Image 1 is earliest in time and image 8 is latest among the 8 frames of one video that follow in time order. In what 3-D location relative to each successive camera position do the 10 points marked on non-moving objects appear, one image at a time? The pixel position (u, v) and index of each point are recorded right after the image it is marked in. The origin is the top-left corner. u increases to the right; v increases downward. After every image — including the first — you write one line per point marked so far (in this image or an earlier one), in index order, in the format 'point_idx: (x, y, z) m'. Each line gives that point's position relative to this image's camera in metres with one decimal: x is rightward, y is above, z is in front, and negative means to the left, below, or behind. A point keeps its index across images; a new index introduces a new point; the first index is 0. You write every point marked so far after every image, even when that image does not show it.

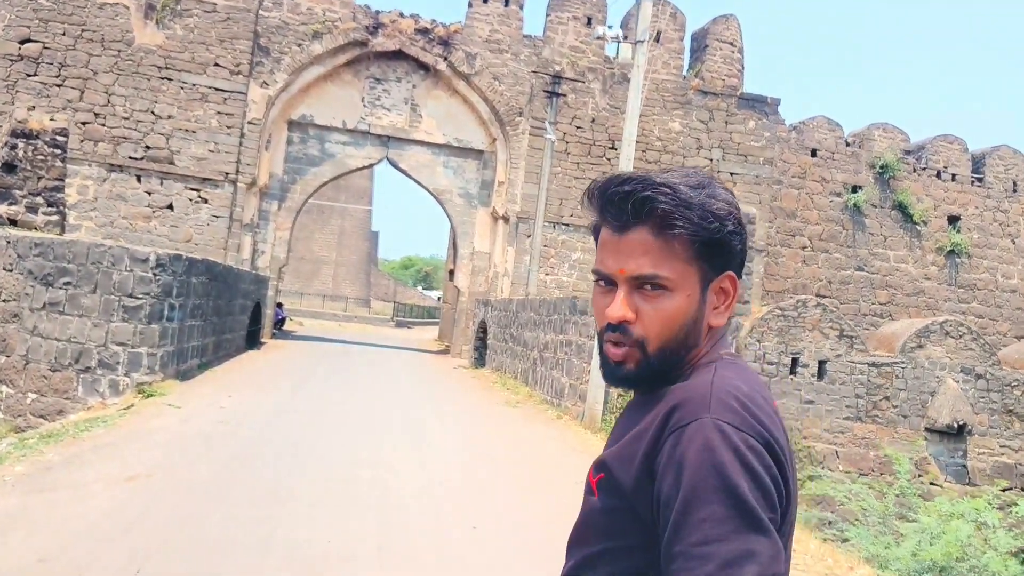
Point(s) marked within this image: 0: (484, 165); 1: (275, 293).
0: (-0.5, +2.4, +16.3) m
1: (-4.4, -0.1, +15.6) m
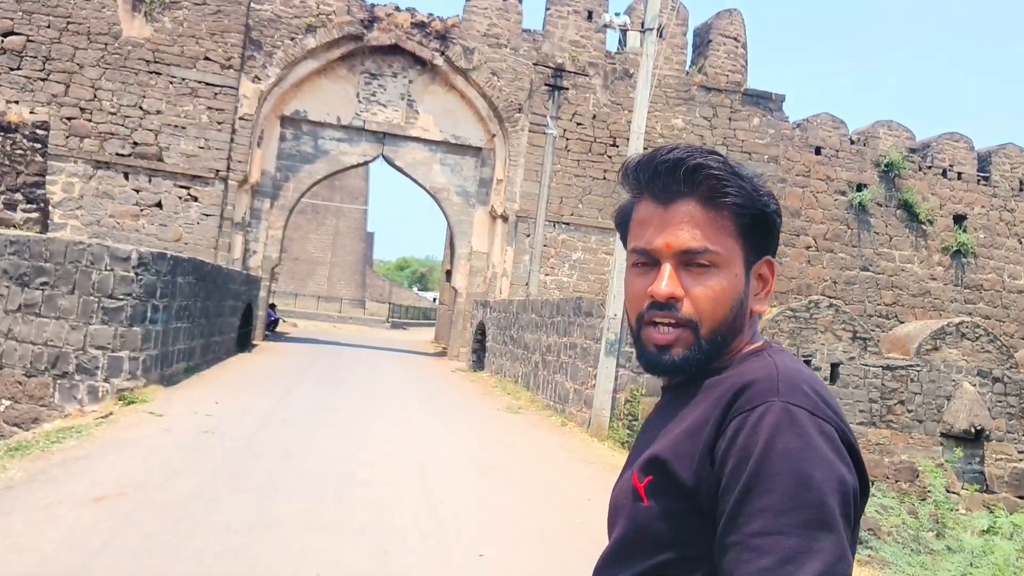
0: (-0.6, +2.4, +15.9) m
1: (-4.4, -0.1, +15.2) m
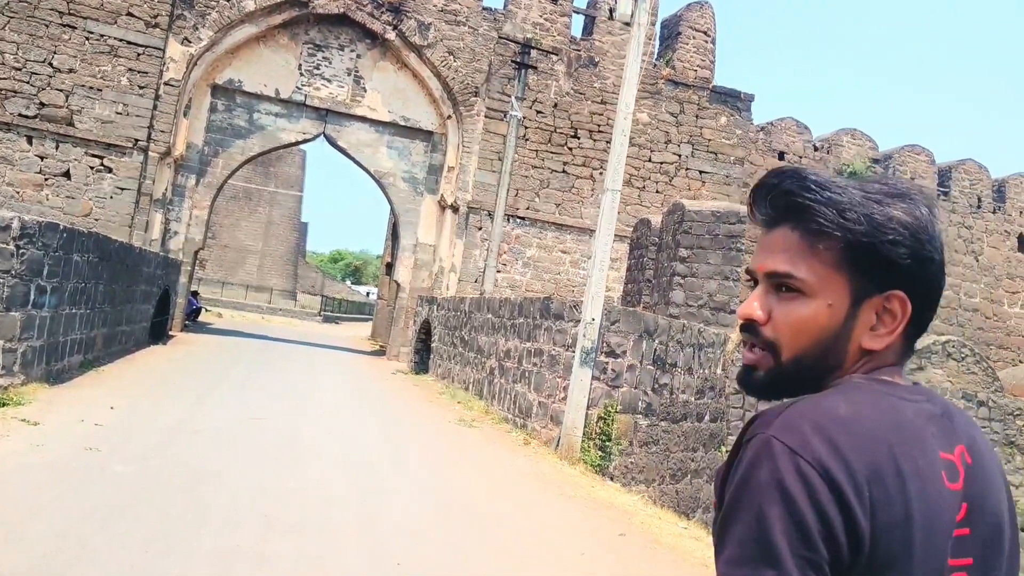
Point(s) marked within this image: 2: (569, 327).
0: (-1.4, +2.4, +14.7) m
1: (-5.2, +0.1, +13.7) m
2: (+0.5, -0.3, +7.3) m
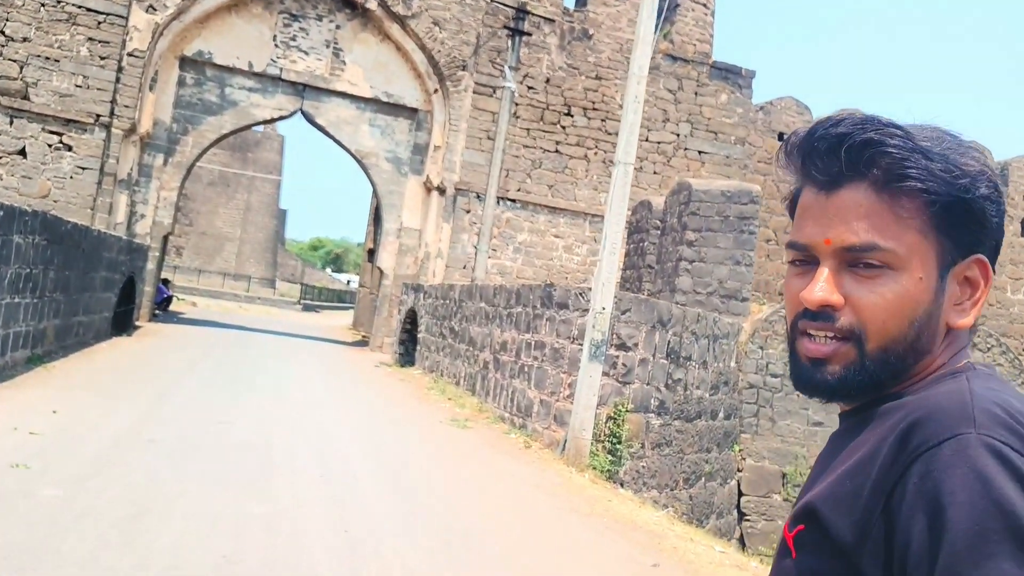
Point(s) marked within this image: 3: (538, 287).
0: (-1.5, +2.6, +13.9) m
1: (-5.4, +0.3, +12.8) m
2: (+0.5, -0.2, +6.5) m
3: (+0.2, 0.0, +7.1) m
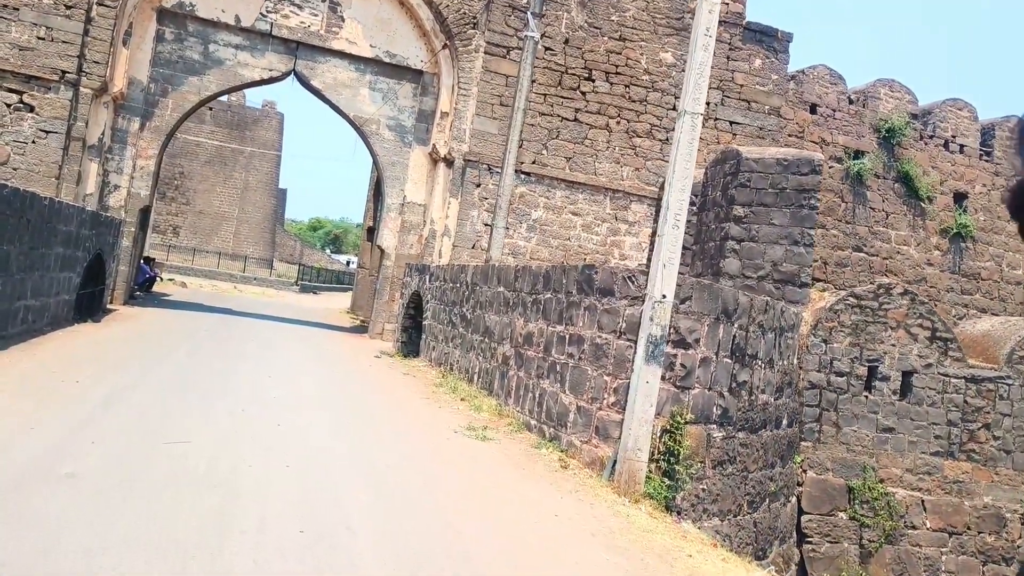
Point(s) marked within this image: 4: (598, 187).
0: (-1.3, +2.9, +12.6) m
1: (-5.2, +0.6, +11.5) m
2: (+0.7, -0.1, +5.3) m
3: (+0.4, +0.1, +5.9) m
4: (+1.3, +1.5, +12.6) m
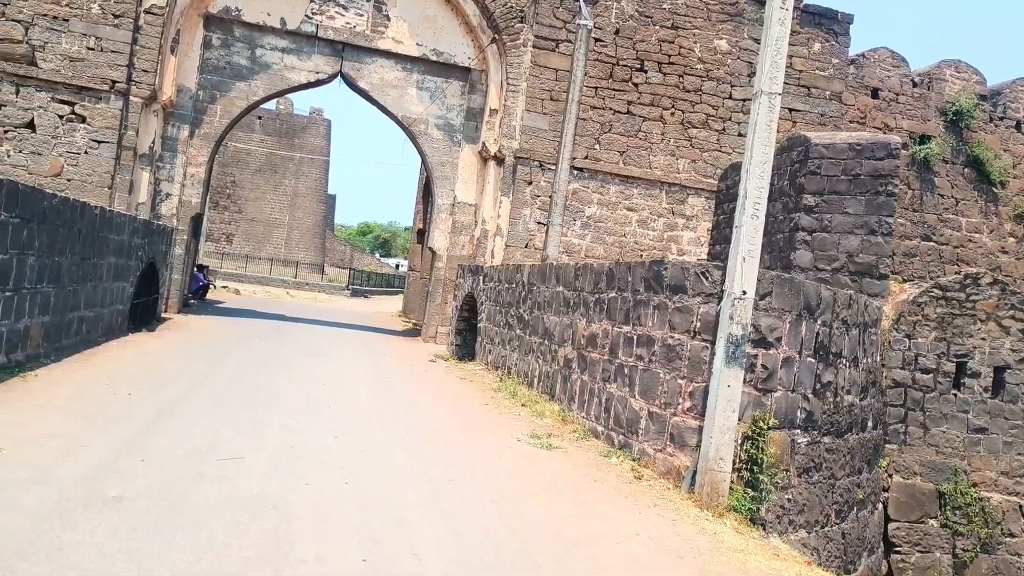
0: (-0.6, +2.9, +12.3) m
1: (-4.4, +0.5, +11.5) m
2: (+1.1, -0.1, +4.9) m
3: (+0.8, +0.1, +5.5) m
4: (+2.0, +1.5, +12.2) m
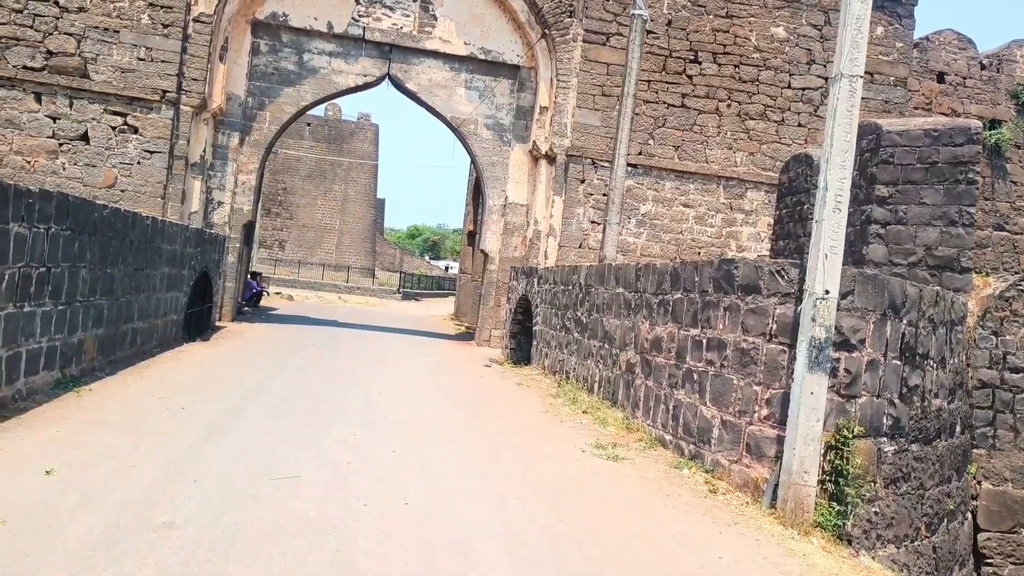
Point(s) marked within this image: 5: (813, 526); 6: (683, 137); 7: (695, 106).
0: (+0.1, +2.9, +12.1) m
1: (-3.7, +0.4, +11.5) m
2: (+1.4, -0.1, +4.6) m
3: (+1.2, +0.1, +5.2) m
4: (+2.7, +1.6, +11.8) m
5: (+1.4, -1.1, +4.1) m
6: (+2.4, +2.1, +11.7) m
7: (+2.5, +2.5, +11.8) m
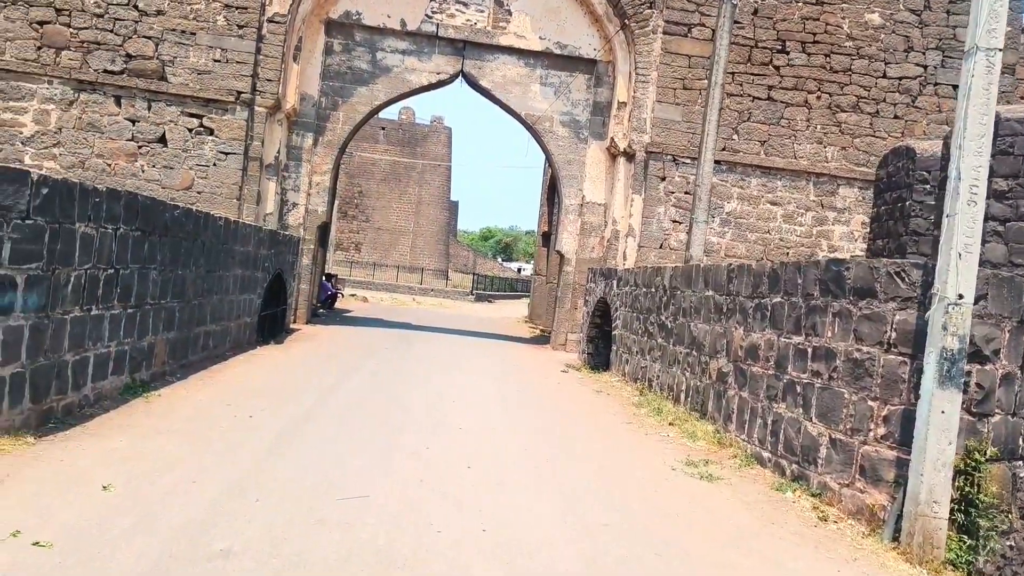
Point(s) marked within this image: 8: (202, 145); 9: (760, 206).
0: (+1.2, +2.8, +11.7) m
1: (-2.7, +0.4, +11.4) m
2: (+1.8, -0.1, +4.1) m
3: (+1.7, +0.1, +4.7) m
4: (+3.8, +1.5, +11.1) m
5: (+1.8, -1.2, +3.6) m
6: (+3.4, +2.0, +11.1) m
7: (+3.6, +2.5, +11.1) m
8: (-3.9, +1.8, +10.6) m
9: (+3.2, +1.1, +11.1) m
